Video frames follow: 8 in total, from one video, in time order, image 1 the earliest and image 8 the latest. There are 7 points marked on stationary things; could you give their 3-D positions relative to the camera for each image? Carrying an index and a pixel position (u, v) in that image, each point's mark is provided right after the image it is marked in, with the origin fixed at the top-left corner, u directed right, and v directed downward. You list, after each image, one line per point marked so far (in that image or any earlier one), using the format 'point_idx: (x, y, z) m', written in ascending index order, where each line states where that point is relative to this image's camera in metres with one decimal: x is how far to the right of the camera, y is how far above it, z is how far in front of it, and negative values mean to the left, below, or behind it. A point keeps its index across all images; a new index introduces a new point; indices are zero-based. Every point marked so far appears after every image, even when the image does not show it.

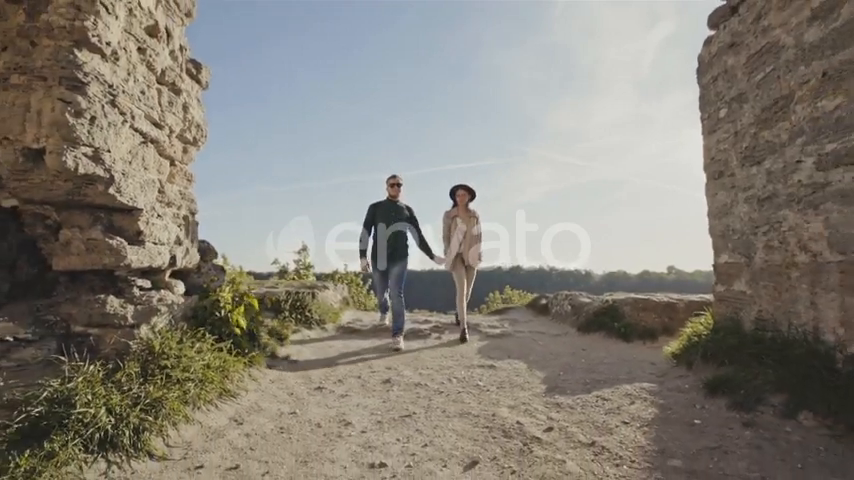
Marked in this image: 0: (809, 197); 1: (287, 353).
0: (+2.6, +0.3, +2.7) m
1: (-1.3, -1.1, +3.8) m
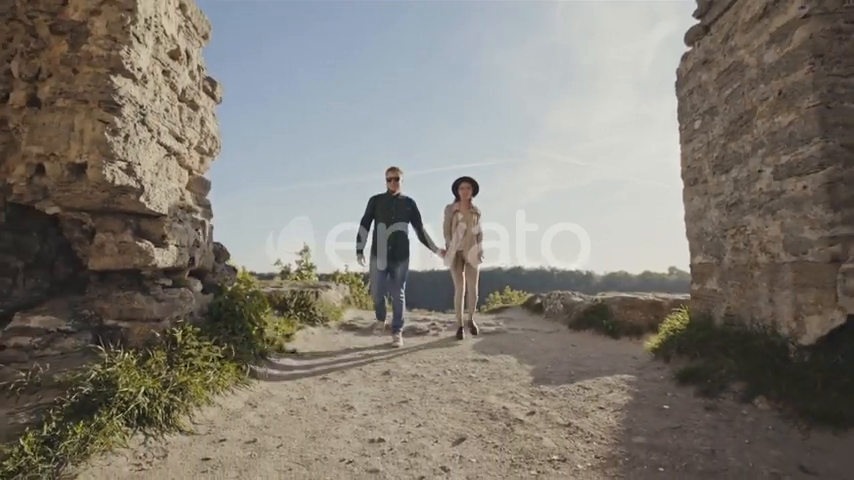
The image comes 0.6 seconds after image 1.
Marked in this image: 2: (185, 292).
0: (+2.6, +0.3, +3.0) m
1: (-1.4, -1.1, +4.1) m
2: (-1.8, -0.4, +3.0) m
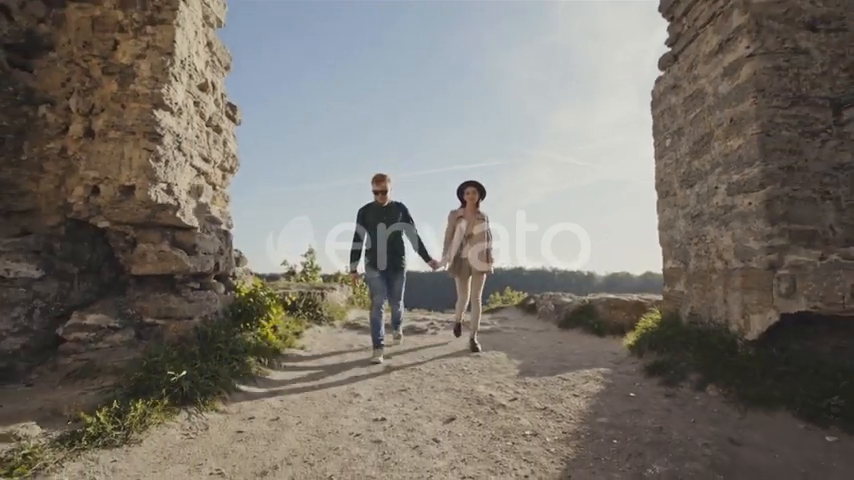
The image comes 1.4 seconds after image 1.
0: (+2.5, +0.2, +3.5) m
1: (-1.4, -1.2, +4.6) m
2: (-1.9, -0.5, +3.5) m
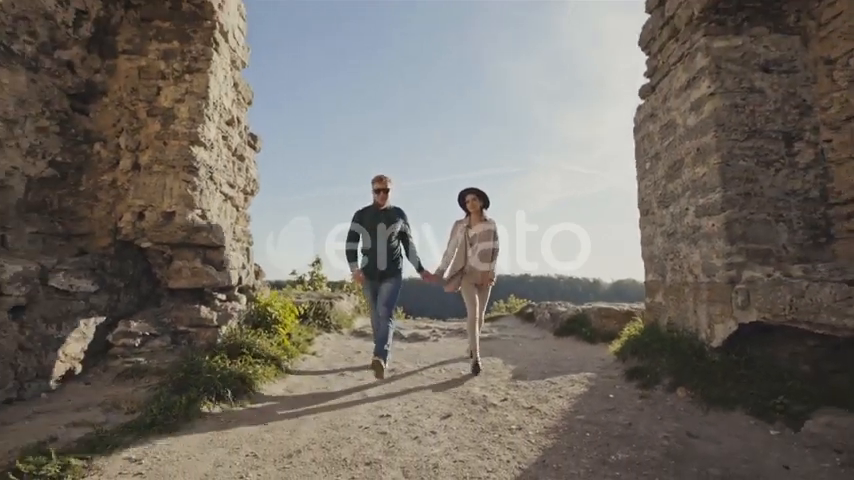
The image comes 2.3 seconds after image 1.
0: (+2.5, +0.1, +3.9) m
1: (-1.4, -1.3, +5.0) m
2: (-1.9, -0.6, +3.9) m
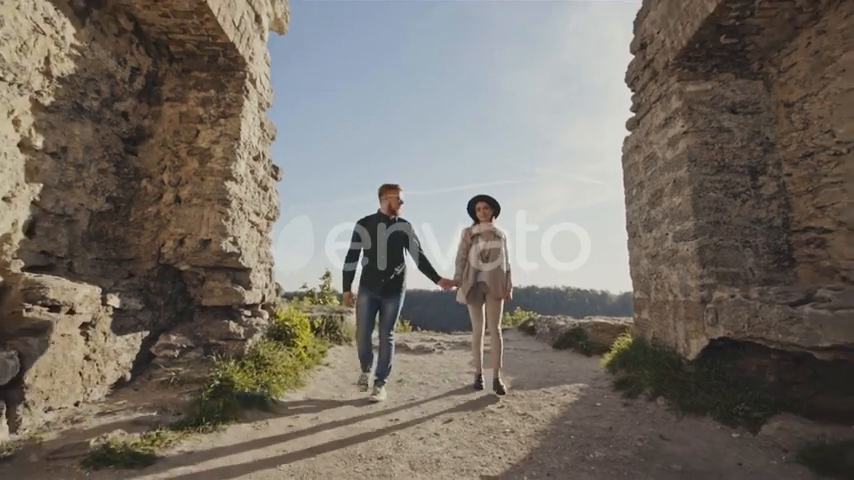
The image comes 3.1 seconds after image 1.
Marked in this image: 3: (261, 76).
0: (+2.6, -0.2, +4.3) m
1: (-1.3, -1.6, +5.4) m
2: (-1.8, -0.9, +4.4) m
3: (-1.8, +1.8, +4.4) m
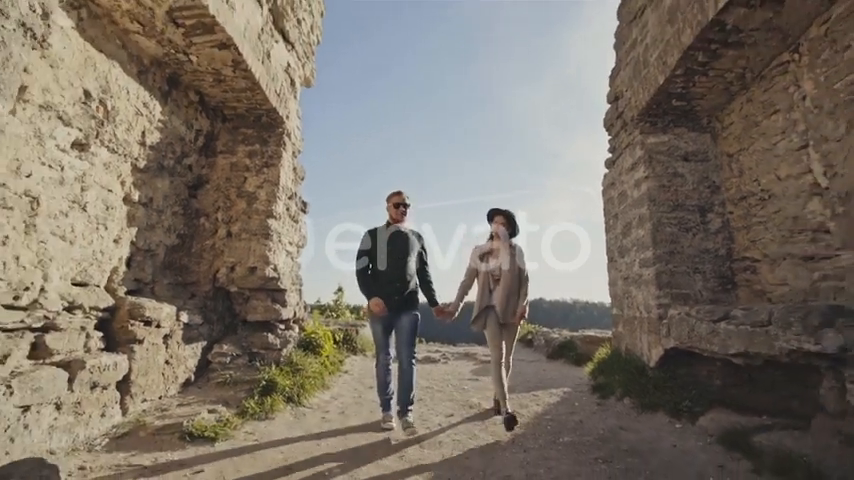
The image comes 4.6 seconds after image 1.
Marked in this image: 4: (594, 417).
0: (+2.6, -0.5, +5.1) m
1: (-1.2, -2.0, +6.2) m
2: (-1.8, -1.2, +5.2) m
3: (-1.8, +1.5, +5.4) m
4: (+1.8, -1.9, +4.3) m
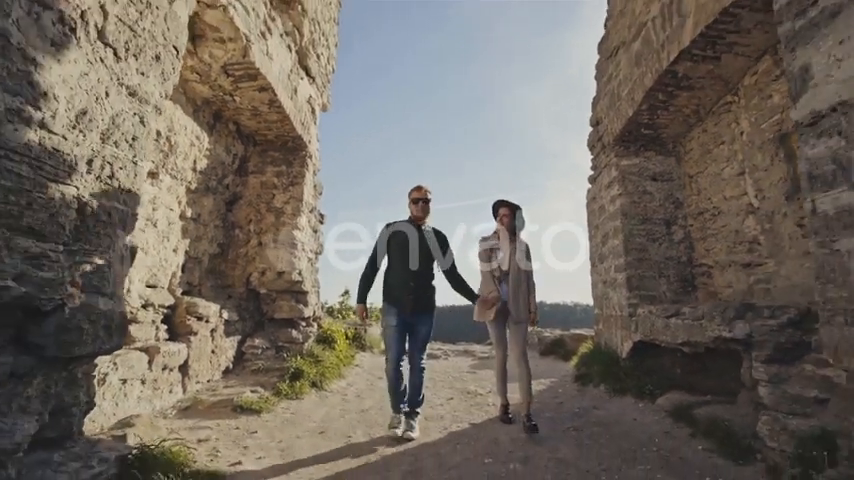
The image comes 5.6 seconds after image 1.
0: (+2.7, -0.6, +5.8) m
1: (-1.2, -2.1, +7.0) m
2: (-1.7, -1.3, +6.0) m
3: (-1.7, +1.3, +6.1) m
4: (+1.8, -2.0, +5.1) m
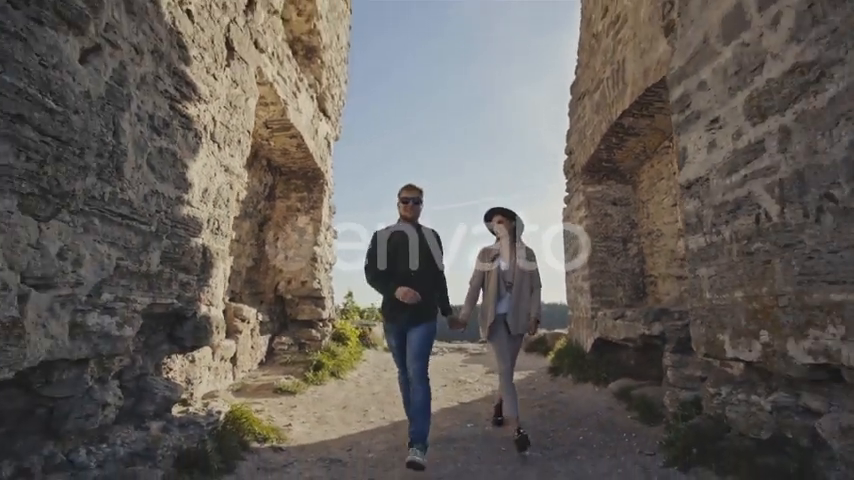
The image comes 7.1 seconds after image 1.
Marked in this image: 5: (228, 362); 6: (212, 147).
0: (+2.6, -0.9, +7.0) m
1: (-1.2, -2.3, +8.1) m
2: (-1.7, -1.5, +7.1) m
3: (-1.7, +1.1, +7.3) m
4: (+1.8, -2.2, +6.2) m
5: (-2.5, -1.5, +5.2) m
6: (-1.7, +0.7, +3.2) m
